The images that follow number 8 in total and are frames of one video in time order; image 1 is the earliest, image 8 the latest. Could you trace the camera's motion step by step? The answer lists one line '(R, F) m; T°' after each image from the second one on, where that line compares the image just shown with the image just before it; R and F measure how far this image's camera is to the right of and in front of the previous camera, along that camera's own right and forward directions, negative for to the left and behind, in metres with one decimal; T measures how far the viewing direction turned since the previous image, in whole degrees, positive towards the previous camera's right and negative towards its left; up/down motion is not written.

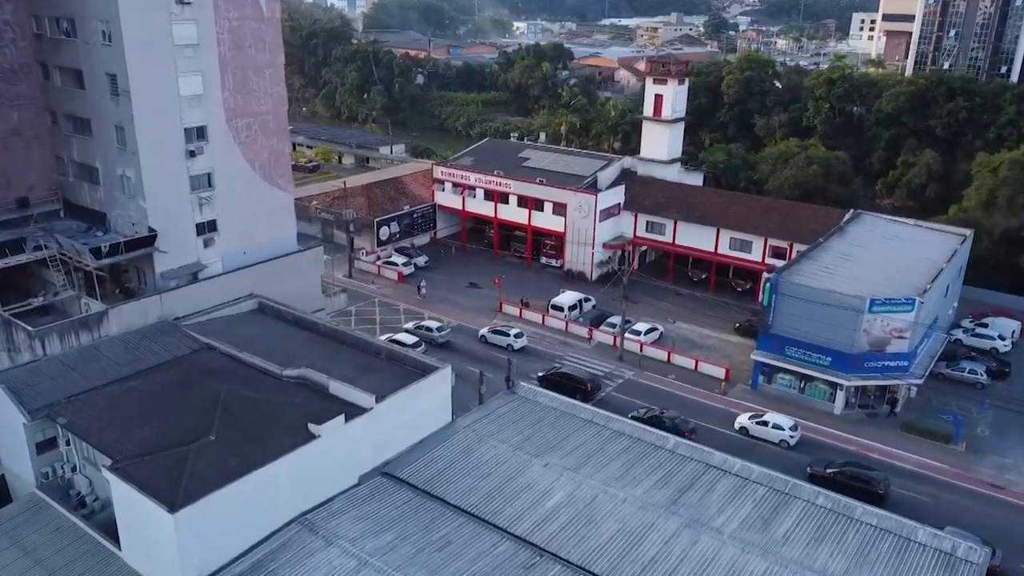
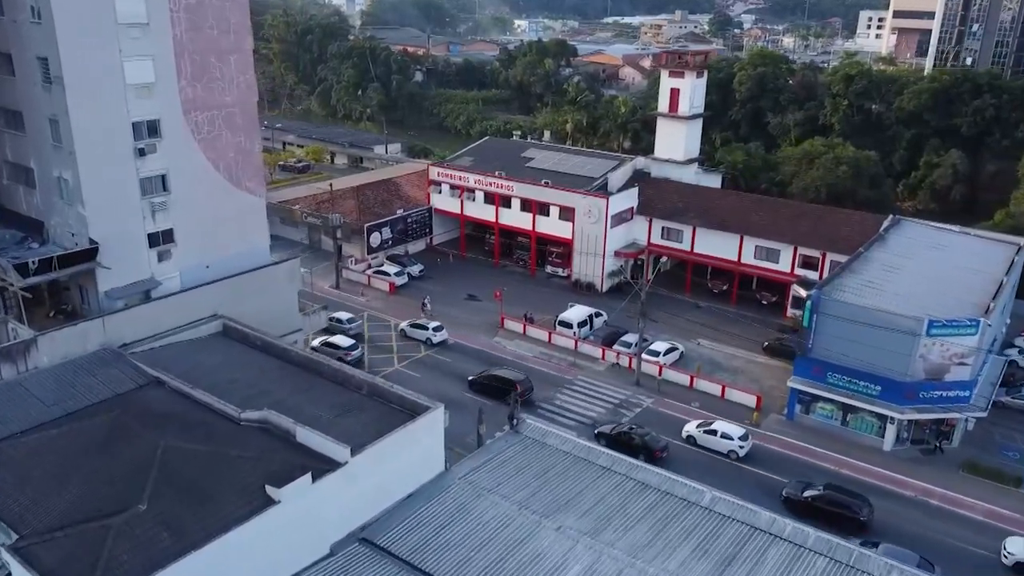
(-0.1, +5.0) m; 0°
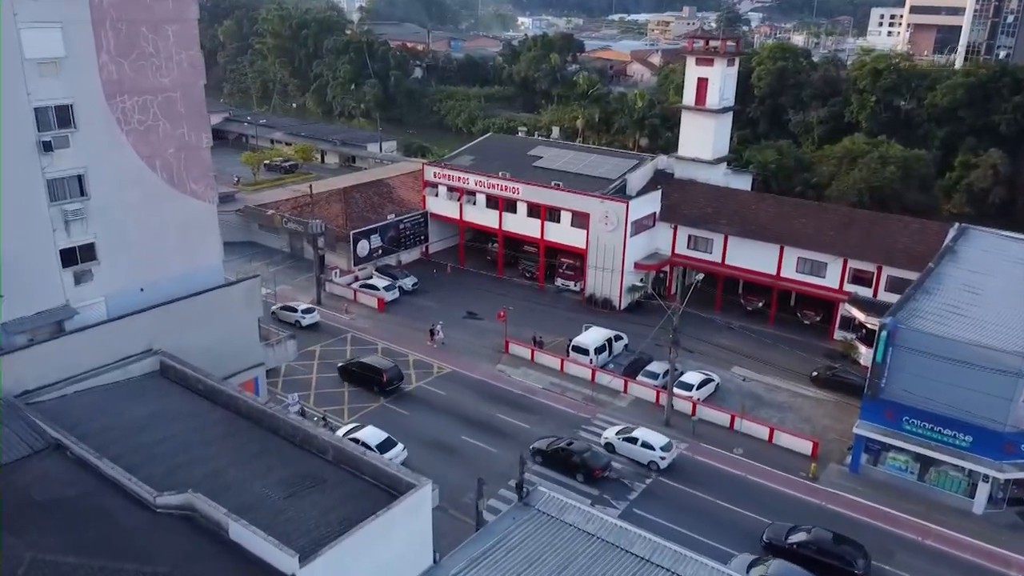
(-0.2, +6.4) m; 0°
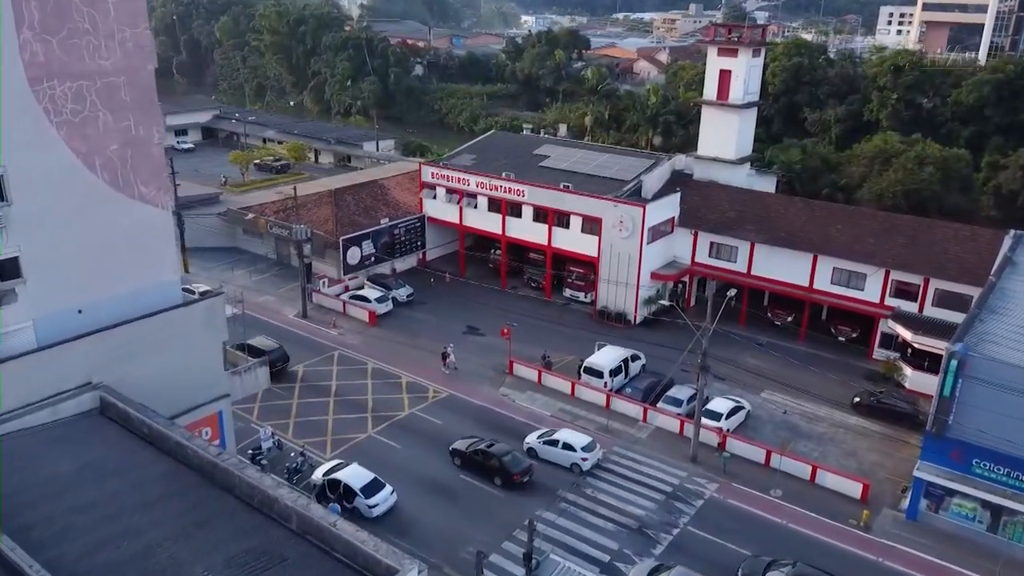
(-0.1, +4.1) m; 0°
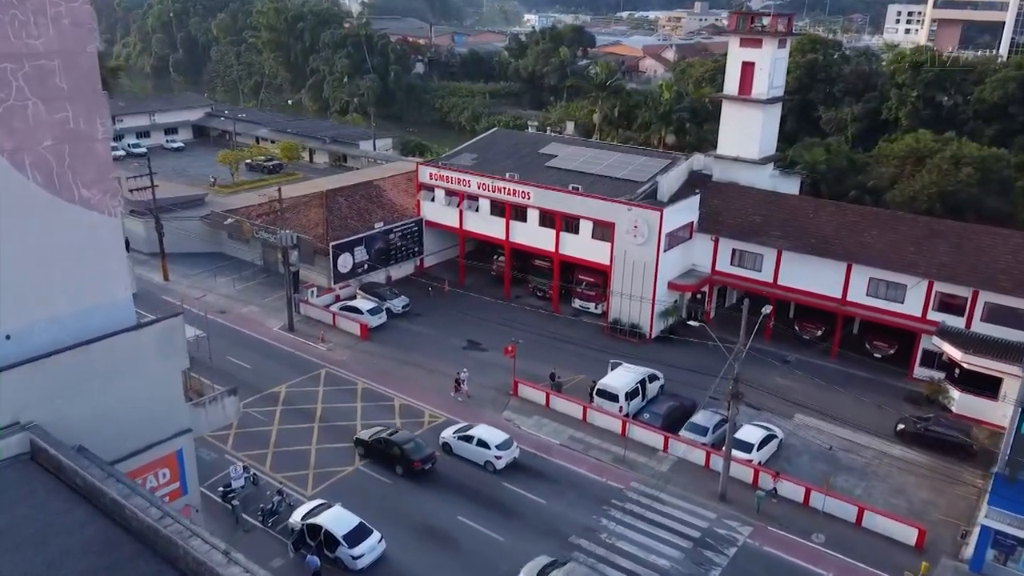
(-0.1, +3.4) m; 0°
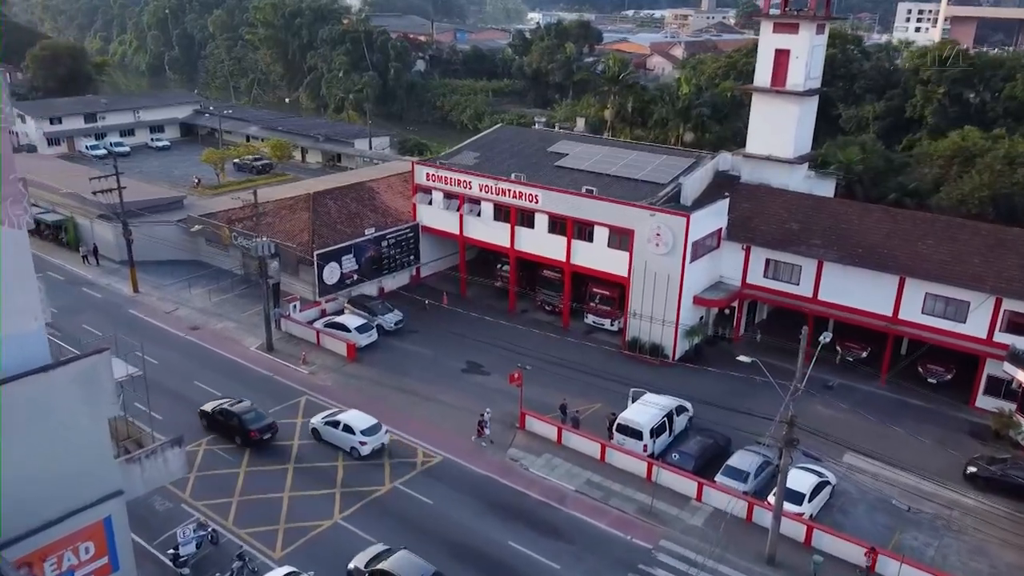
(-0.1, +4.3) m; 0°
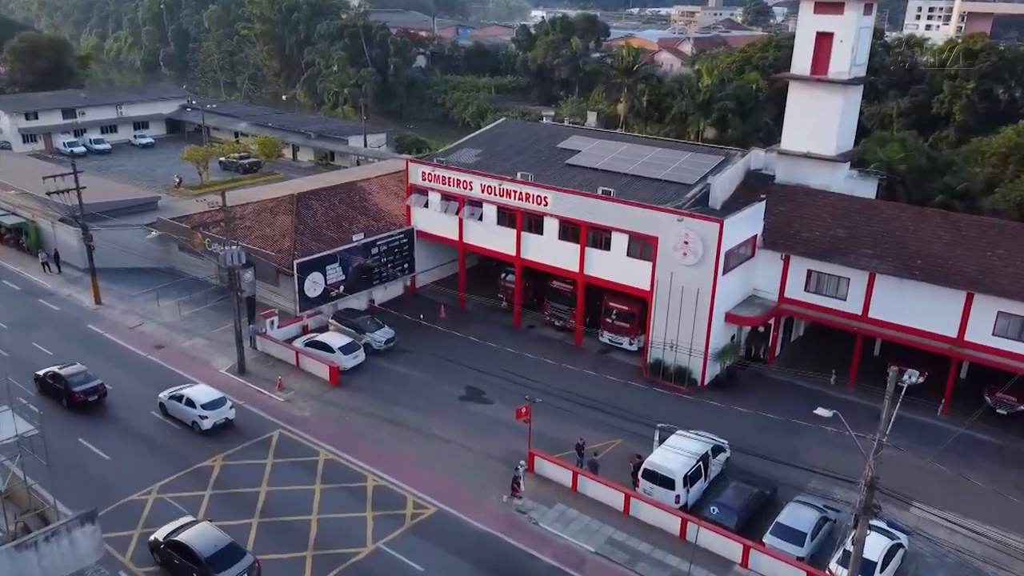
(-0.1, +4.2) m; 0°
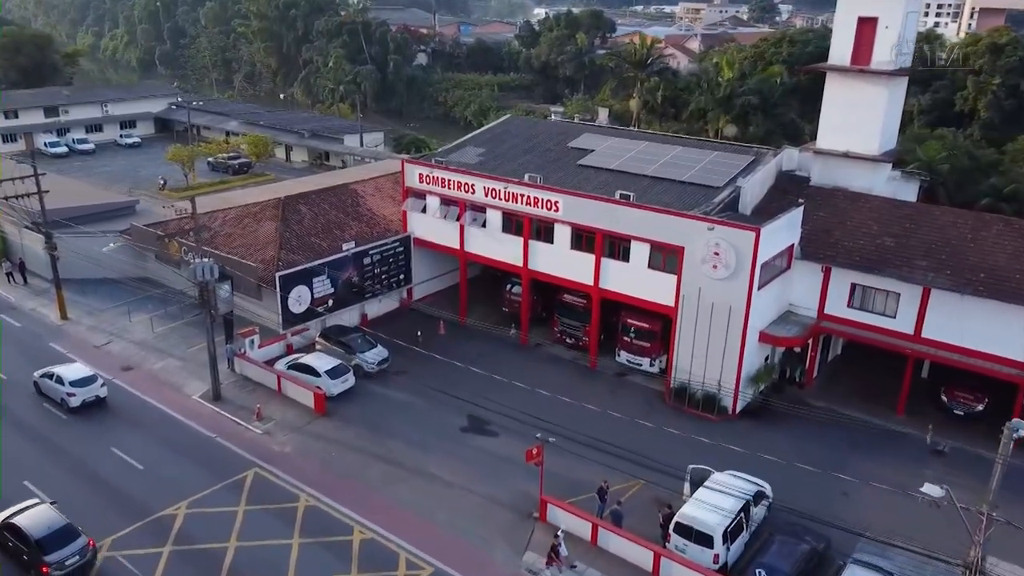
(-0.2, +3.3) m; 0°
